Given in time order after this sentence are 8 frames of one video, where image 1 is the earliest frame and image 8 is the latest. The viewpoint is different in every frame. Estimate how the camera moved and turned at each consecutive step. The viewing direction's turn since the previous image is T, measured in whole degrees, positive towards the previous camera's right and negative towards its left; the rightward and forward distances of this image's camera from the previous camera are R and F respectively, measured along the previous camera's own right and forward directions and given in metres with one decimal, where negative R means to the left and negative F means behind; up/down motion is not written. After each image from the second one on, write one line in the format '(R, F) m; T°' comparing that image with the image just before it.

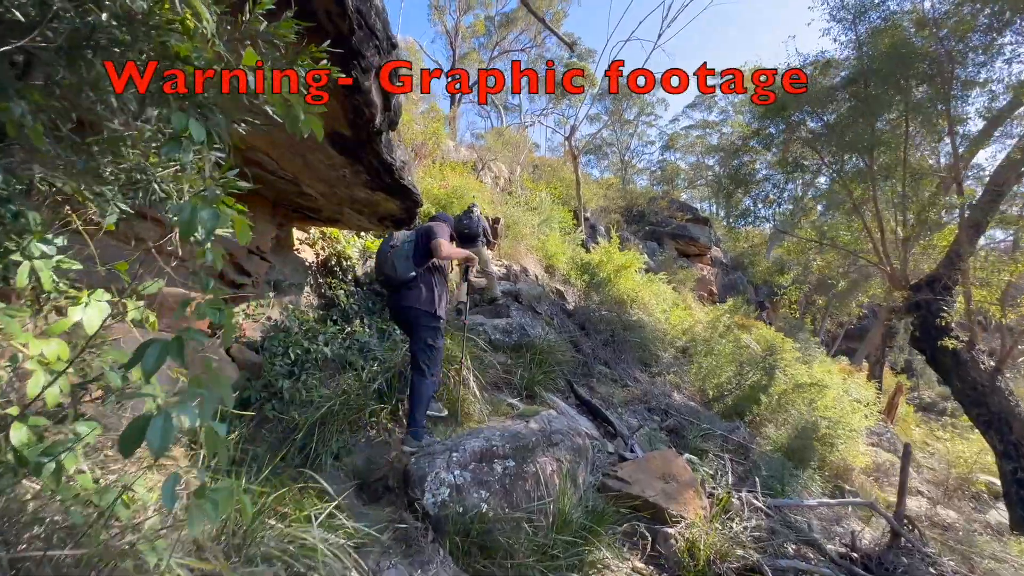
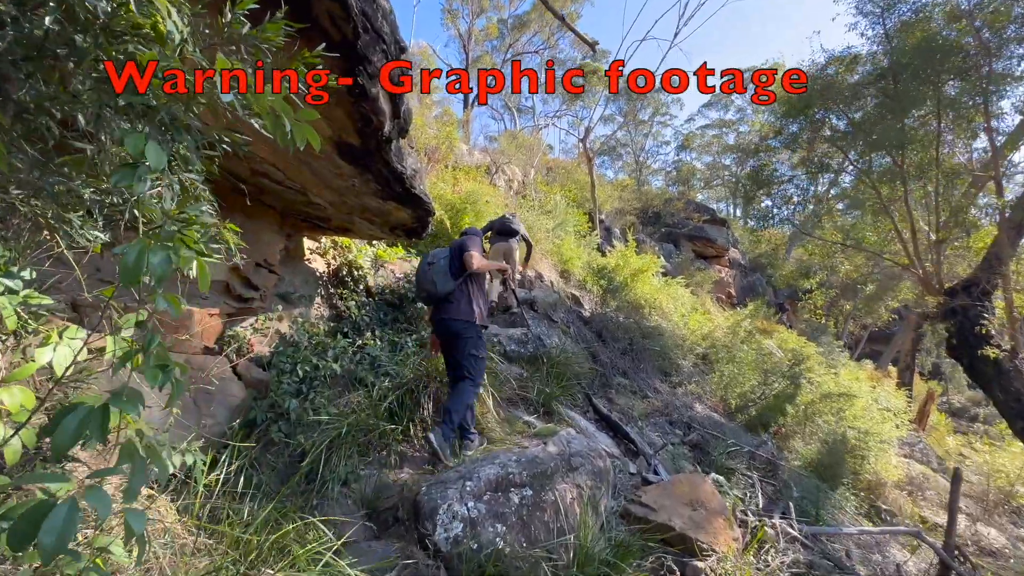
(0.0, +0.2) m; -2°
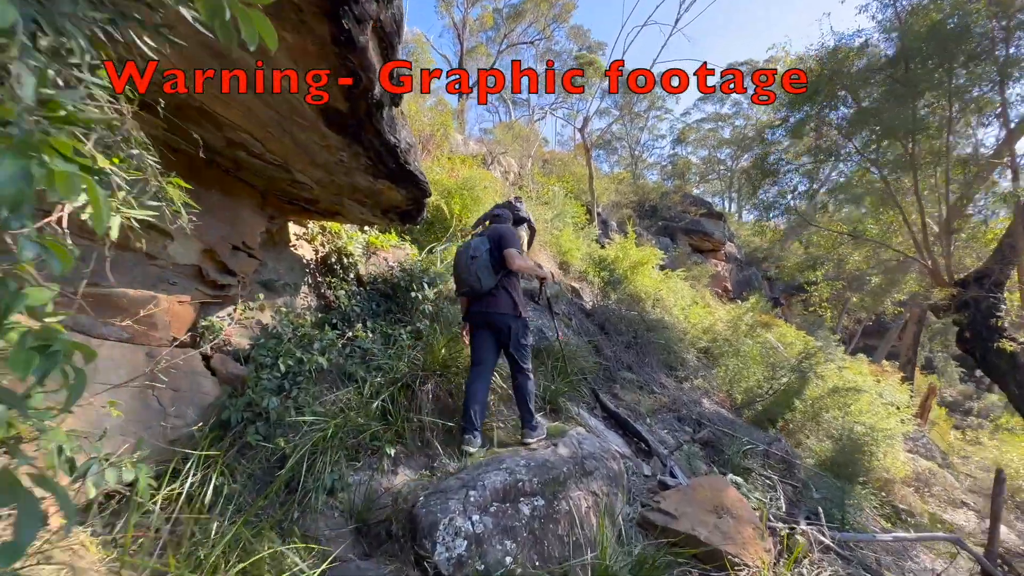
(-0.1, +0.3) m; +1°
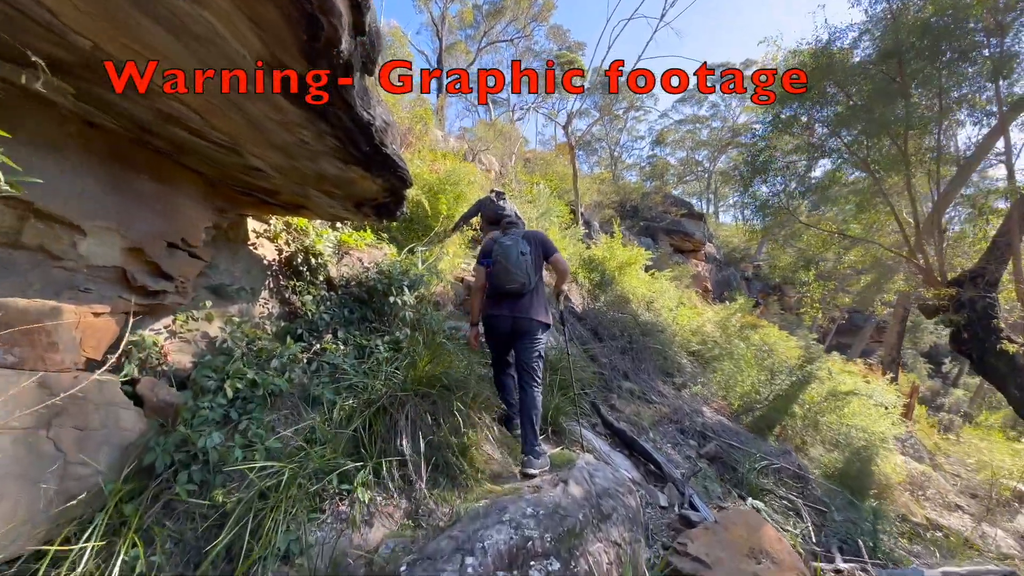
(-0.1, +0.5) m; +3°
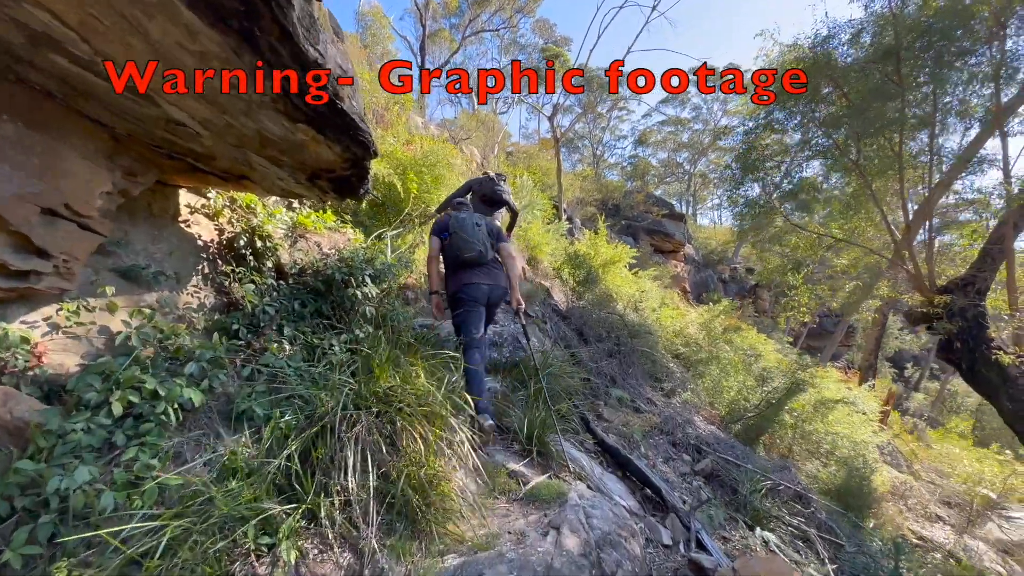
(0.0, +0.5) m; +3°
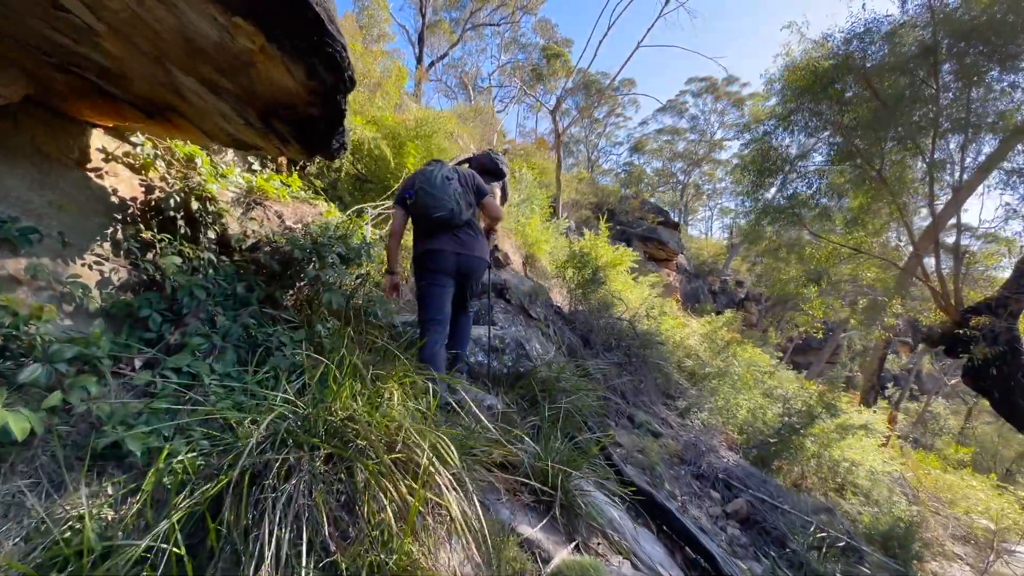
(-0.2, +0.8) m; +2°
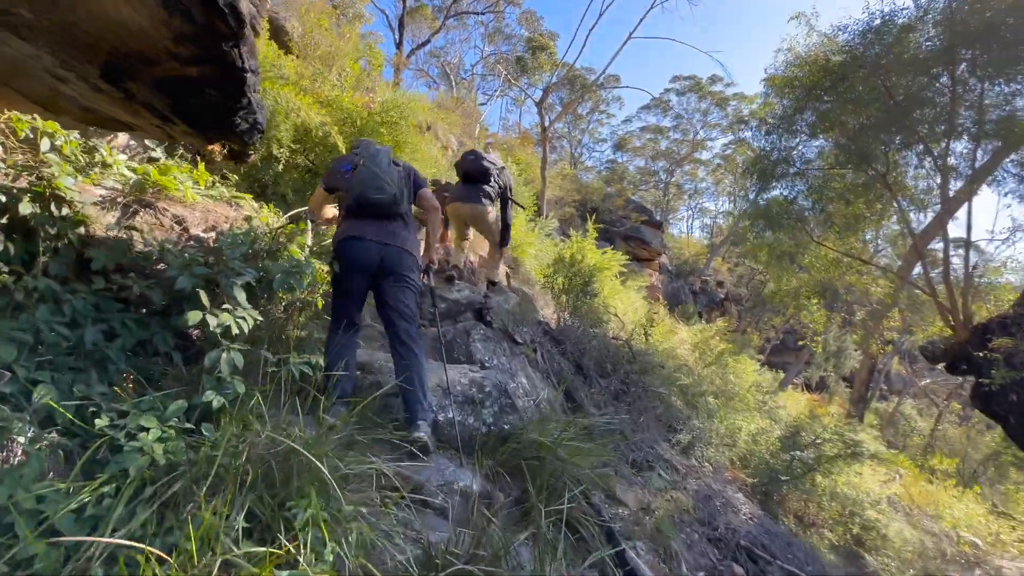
(0.0, +0.8) m; +3°
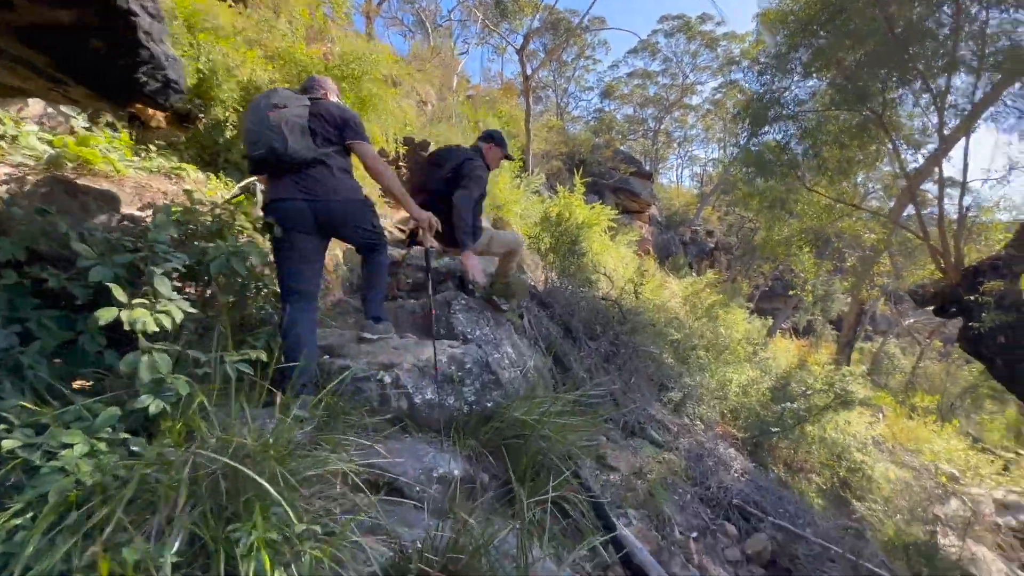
(+0.1, +0.2) m; +1°
